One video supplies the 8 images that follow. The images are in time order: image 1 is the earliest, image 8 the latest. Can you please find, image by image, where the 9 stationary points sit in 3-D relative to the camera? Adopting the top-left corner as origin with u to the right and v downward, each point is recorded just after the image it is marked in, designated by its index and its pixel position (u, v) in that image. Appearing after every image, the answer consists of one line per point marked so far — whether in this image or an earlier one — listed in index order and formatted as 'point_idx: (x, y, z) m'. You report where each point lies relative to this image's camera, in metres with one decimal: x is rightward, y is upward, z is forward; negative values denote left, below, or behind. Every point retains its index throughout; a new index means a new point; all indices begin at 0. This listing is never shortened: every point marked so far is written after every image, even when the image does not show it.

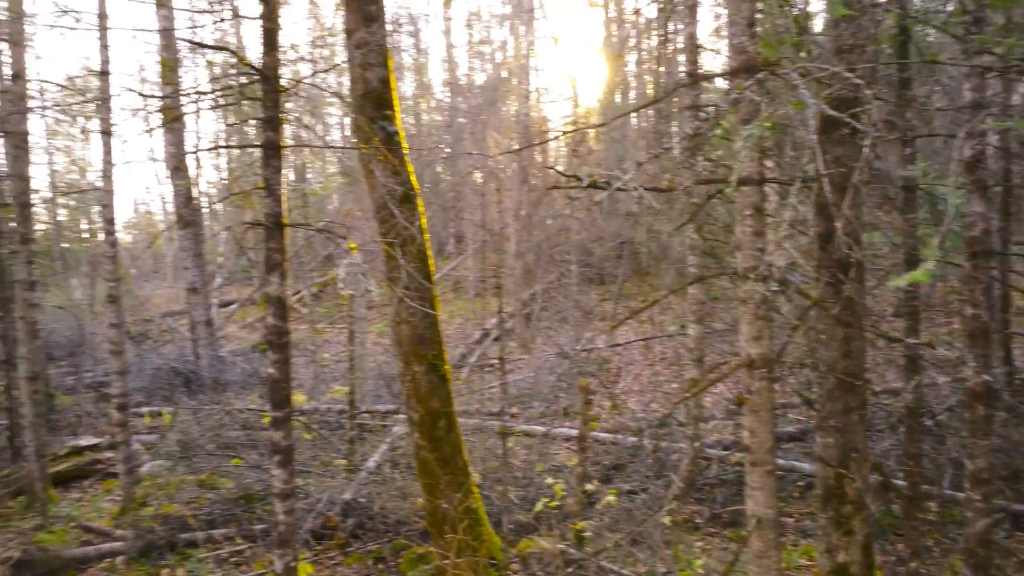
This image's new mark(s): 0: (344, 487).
0: (-1.4, -1.6, +6.7) m
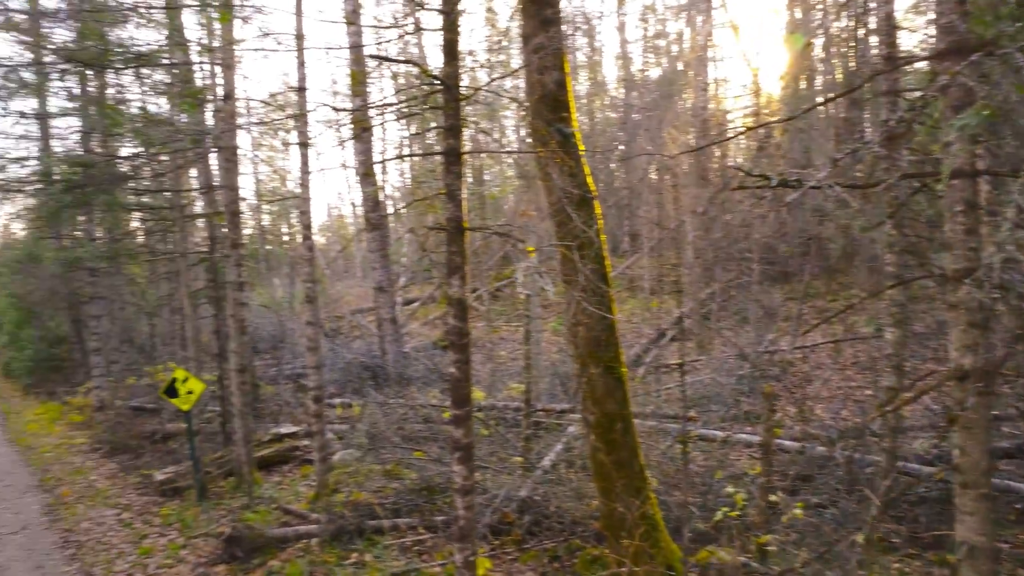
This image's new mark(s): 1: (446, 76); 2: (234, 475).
0: (+0.1, -1.6, +6.8) m
1: (-0.4, +1.2, +4.8) m
2: (-2.8, -1.9, +8.2) m
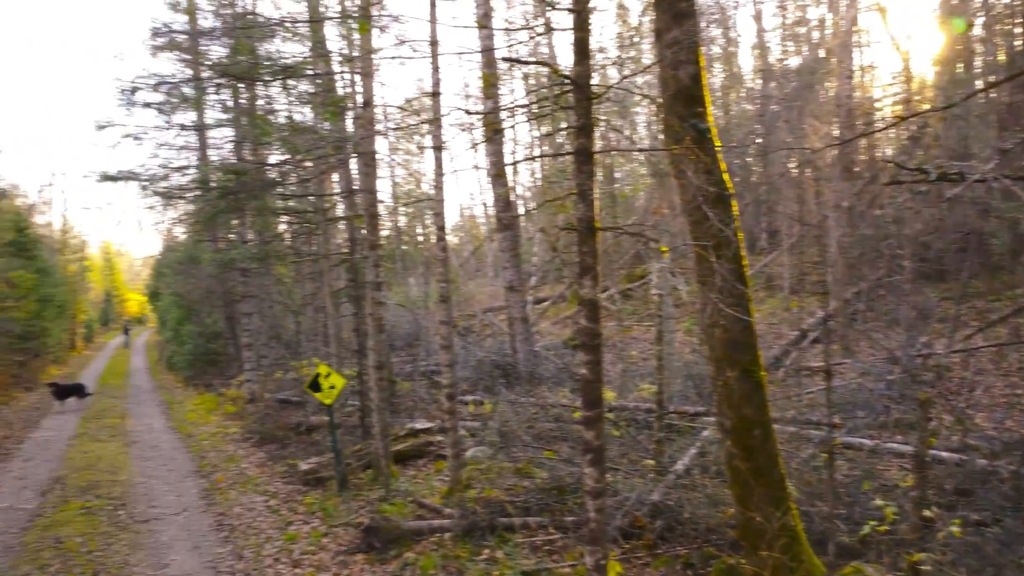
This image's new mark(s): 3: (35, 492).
0: (+1.1, -1.6, +6.6) m
1: (+0.4, +1.2, +4.8) m
2: (-1.4, -1.8, +8.5) m
3: (-5.5, -2.3, +9.4) m
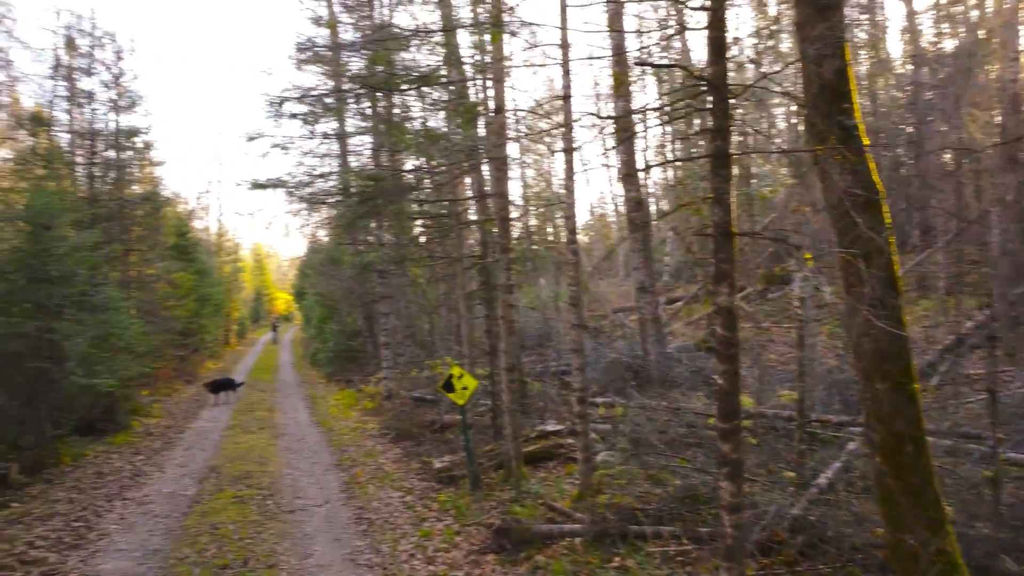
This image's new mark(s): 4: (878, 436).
0: (+2.2, -1.6, +6.4) m
1: (+1.1, +1.2, +4.6) m
2: (-0.1, -1.9, +8.6) m
3: (-3.9, -2.4, +10.1) m
4: (+2.3, -0.9, +5.2) m
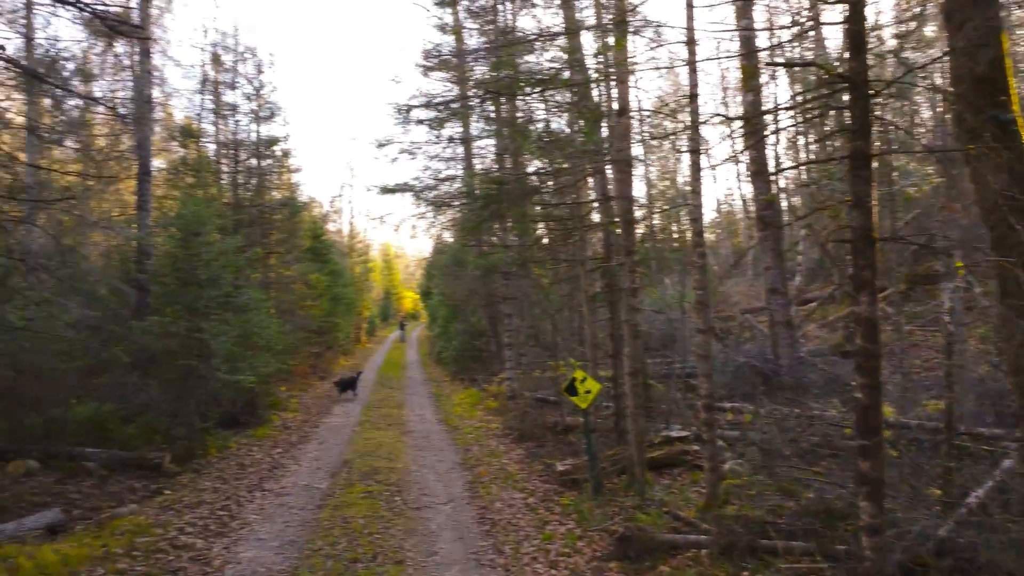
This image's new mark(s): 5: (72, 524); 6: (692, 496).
0: (+3.1, -1.7, +5.9) m
1: (+1.8, +1.2, +4.4) m
2: (+1.2, -1.9, +8.4) m
3: (-2.4, -2.4, +10.6) m
4: (+3.1, -1.0, +4.8) m
5: (-4.0, -2.1, +7.5) m
6: (+1.7, -2.0, +7.8) m
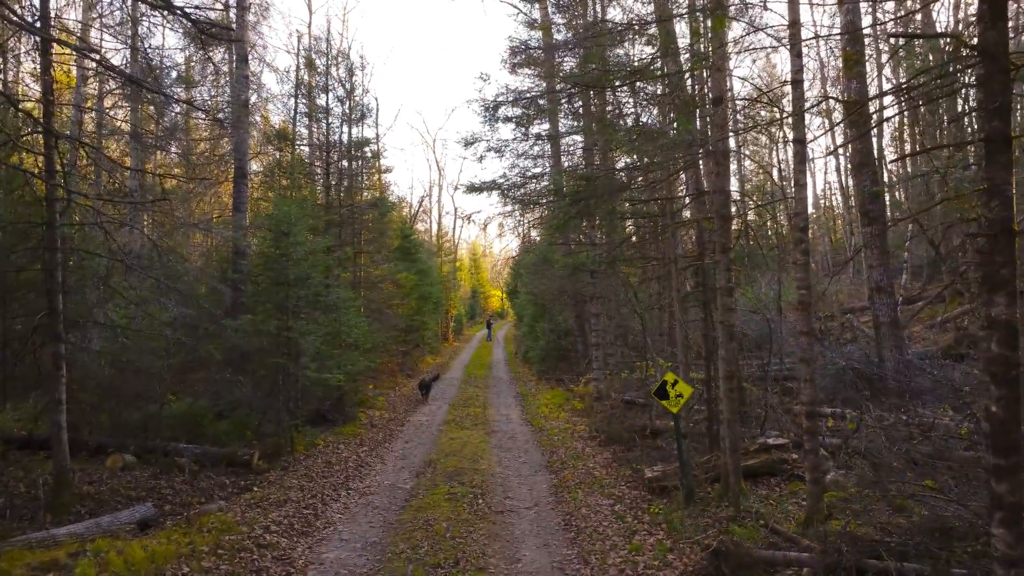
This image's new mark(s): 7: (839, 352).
0: (+3.7, -1.7, +5.3) m
1: (+2.2, +1.2, +3.9) m
2: (+2.0, -1.9, +8.0) m
3: (-1.3, -2.4, +10.5) m
4: (+3.5, -1.0, +4.2) m
5: (-3.2, -2.1, +7.6) m
6: (+2.5, -2.0, +7.3) m
7: (+5.3, -1.0, +13.3) m
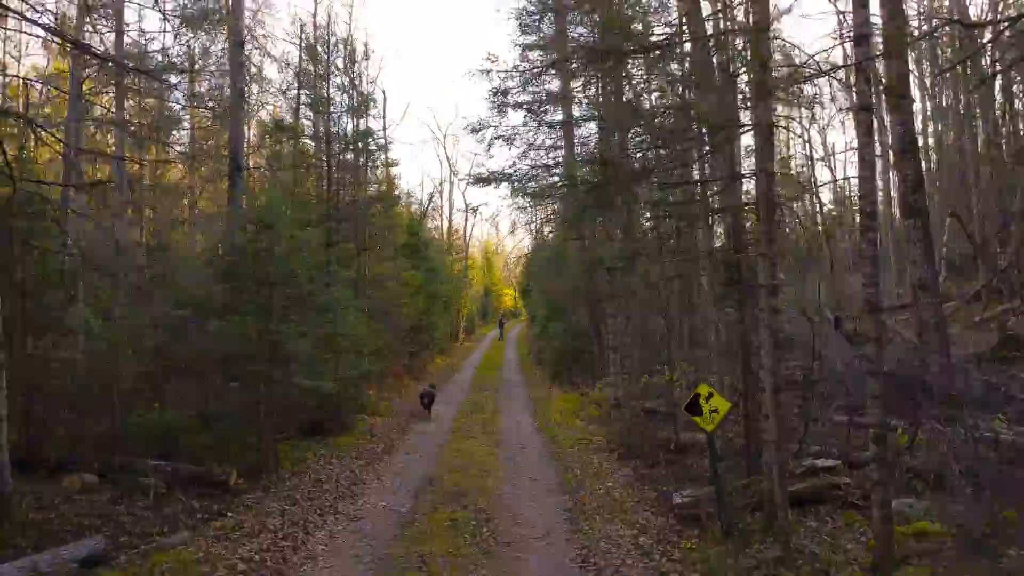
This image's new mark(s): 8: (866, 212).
0: (+3.7, -1.7, +4.2) m
1: (+2.2, +1.2, +2.8) m
2: (+2.1, -1.9, +6.9) m
3: (-1.2, -2.4, +9.4) m
4: (+3.5, -1.0, +3.0) m
5: (-3.2, -2.1, +6.6) m
6: (+2.5, -2.0, +6.2) m
7: (+5.4, -1.0, +12.1) m
8: (+2.5, +0.5, +5.7) m
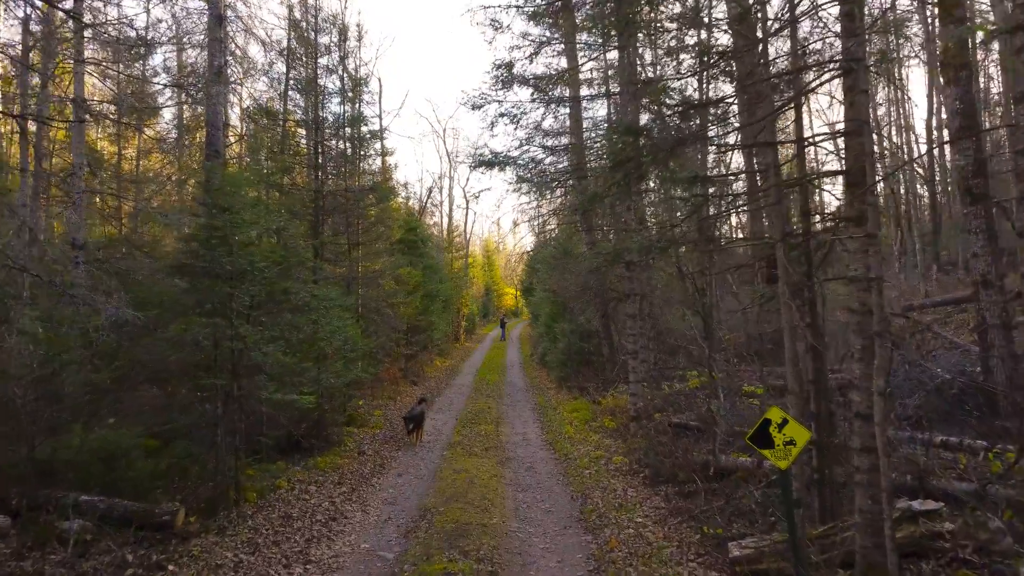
0: (+3.8, -1.6, +2.6) m
1: (+2.3, +1.2, +1.2) m
2: (+2.2, -1.8, +5.3) m
3: (-1.1, -2.3, +7.8) m
4: (+3.6, -0.9, +1.4) m
5: (-3.1, -2.1, +5.0) m
6: (+2.6, -1.9, +4.6) m
7: (+5.5, -0.9, +10.5) m
8: (+2.5, +0.6, +4.1) m
